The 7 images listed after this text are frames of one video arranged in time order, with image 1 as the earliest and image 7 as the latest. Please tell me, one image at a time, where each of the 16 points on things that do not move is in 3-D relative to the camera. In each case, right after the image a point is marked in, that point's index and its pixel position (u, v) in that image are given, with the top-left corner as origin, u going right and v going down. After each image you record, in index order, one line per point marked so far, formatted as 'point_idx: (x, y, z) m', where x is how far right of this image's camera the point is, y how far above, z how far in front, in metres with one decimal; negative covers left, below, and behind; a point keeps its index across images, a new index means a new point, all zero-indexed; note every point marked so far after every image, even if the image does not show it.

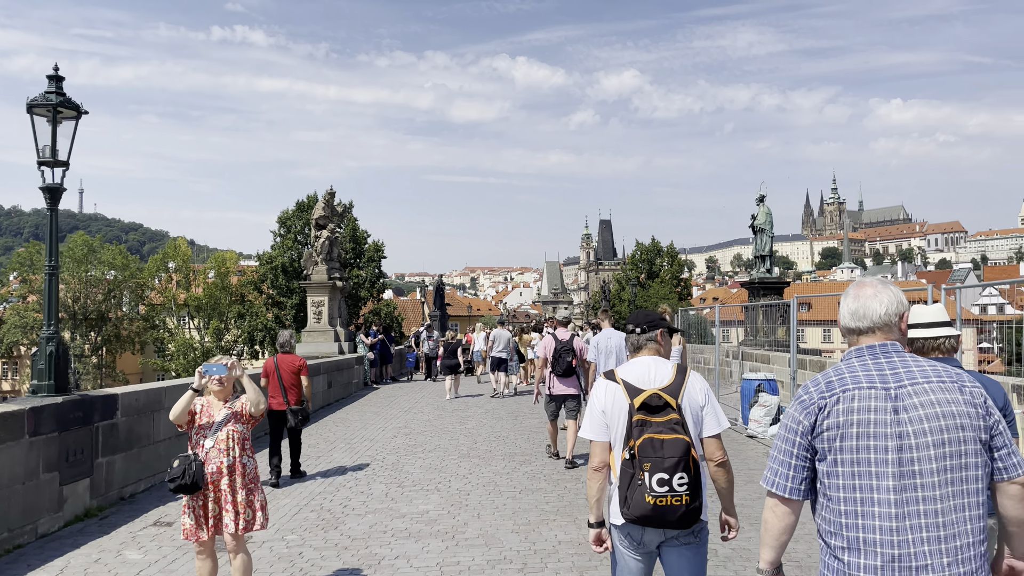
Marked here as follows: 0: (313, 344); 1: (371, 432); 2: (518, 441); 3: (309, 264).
0: (-4.8, -1.4, +18.9) m
1: (-2.1, -2.2, +11.7) m
2: (+0.1, -2.0, +10.3) m
3: (-5.1, +0.6, +19.4) m
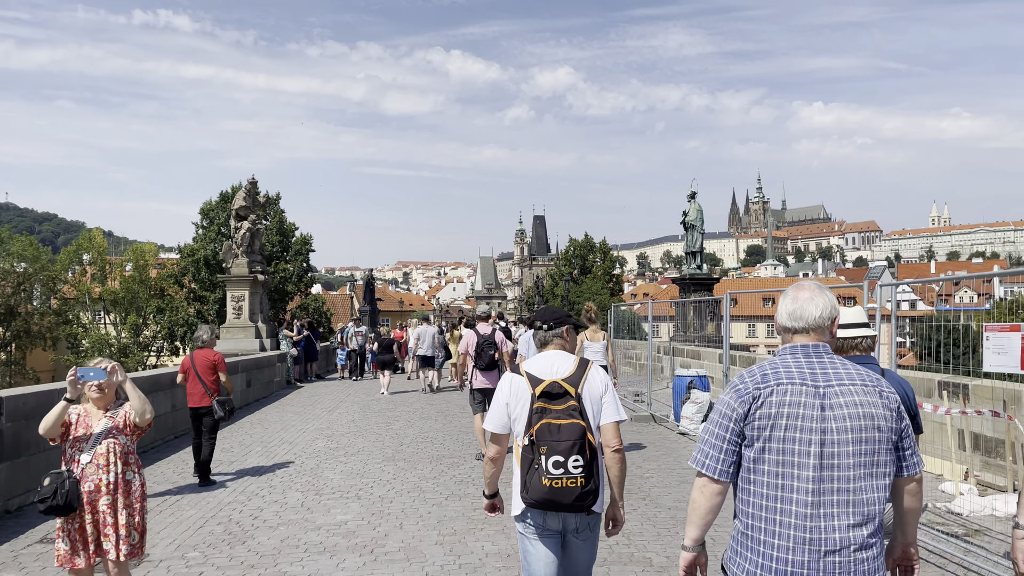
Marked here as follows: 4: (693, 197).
0: (-6.5, -1.2, +18.1) m
1: (-3.1, -2.1, +11.1) m
2: (-0.8, -2.0, +9.9) m
3: (-6.7, +0.7, +18.5) m
4: (+4.6, +2.3, +19.9) m
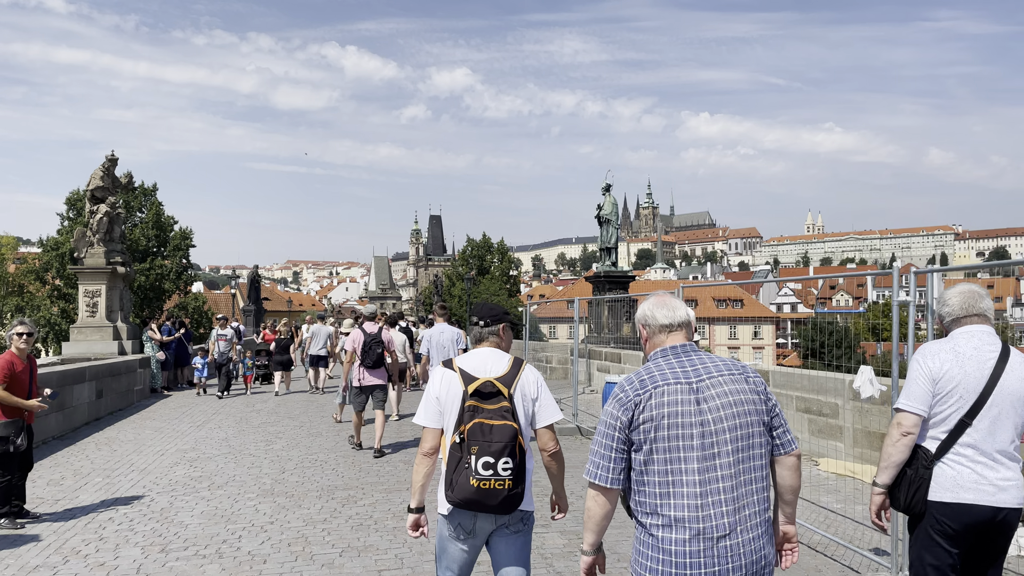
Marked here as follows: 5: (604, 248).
0: (-8.4, -1.1, +15.5) m
1: (-4.2, -2.0, +9.0) m
2: (-1.8, -1.9, +8.1) m
3: (-8.7, +0.9, +15.9) m
4: (+2.3, +2.4, +18.8) m
5: (+2.3, +1.0, +19.1) m
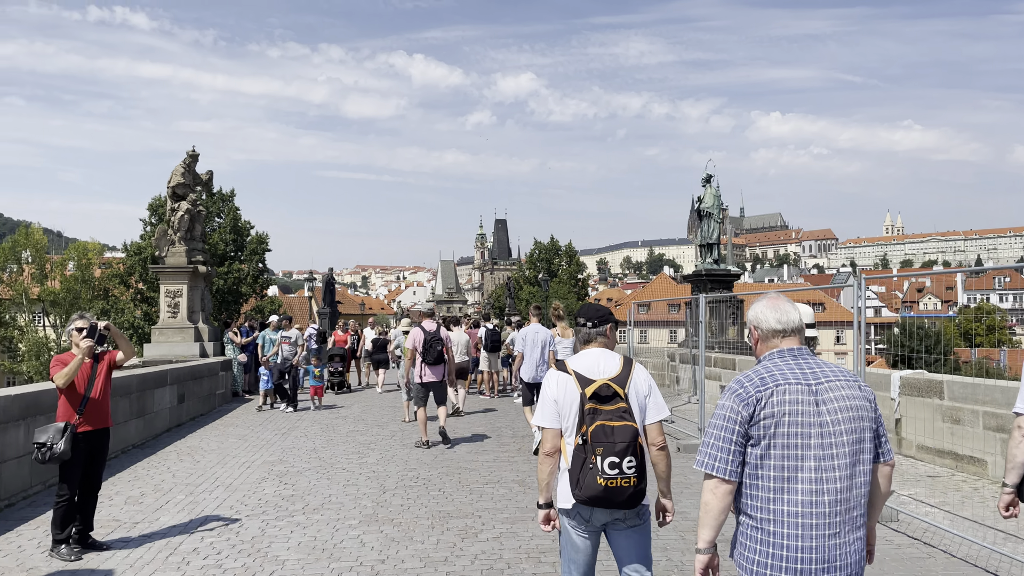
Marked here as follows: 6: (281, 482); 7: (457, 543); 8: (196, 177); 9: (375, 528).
0: (-6.6, -1.1, +15.0) m
1: (-2.9, -1.9, +8.2) m
2: (-0.6, -1.8, +7.1) m
3: (-6.9, +0.9, +15.4) m
4: (+4.4, +2.4, +17.4) m
5: (+4.4, +1.0, +17.6) m
6: (-2.2, -1.9, +7.6) m
7: (-0.4, -1.7, +5.4) m
8: (-6.5, +2.3, +16.0) m
9: (-1.0, -1.8, +5.7) m
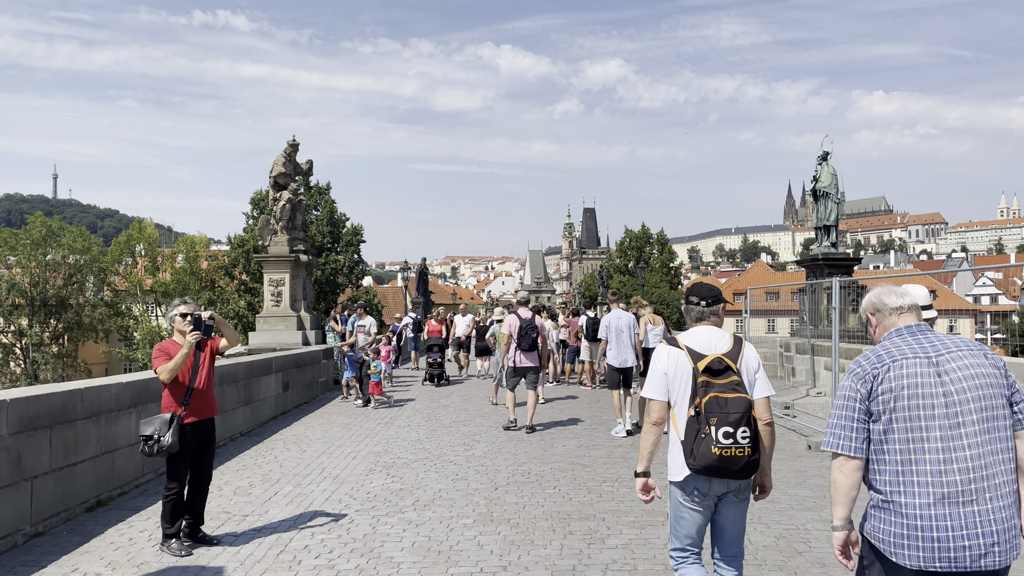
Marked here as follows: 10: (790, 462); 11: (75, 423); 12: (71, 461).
0: (-4.7, -0.9, +15.1) m
1: (-1.8, -1.8, +8.0) m
2: (+0.4, -1.7, +6.6) m
3: (-4.9, +1.1, +15.5) m
4: (+6.5, +2.7, +16.2) m
5: (+6.6, +1.3, +16.5) m
6: (-1.2, -1.7, +7.3) m
7: (+0.4, -1.6, +4.9) m
8: (-4.4, +2.5, +16.1) m
9: (-0.1, -1.6, +5.3) m
10: (+2.8, -1.7, +7.8) m
11: (-3.3, -1.0, +5.9) m
12: (-3.3, -1.3, +5.8) m
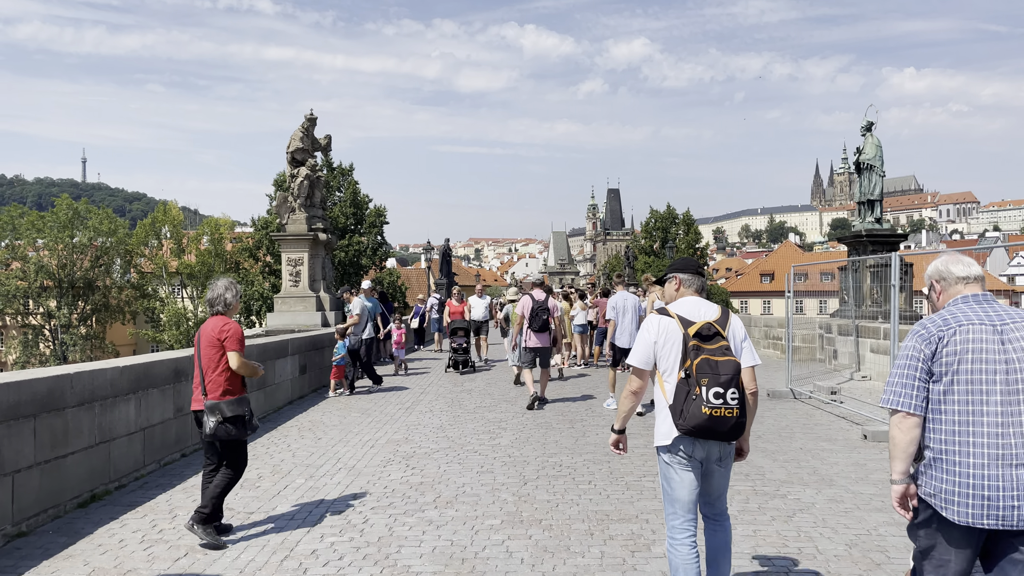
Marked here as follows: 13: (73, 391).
0: (-4.2, -0.5, +14.6) m
1: (-1.5, -1.5, +7.4) m
2: (+0.7, -1.5, +6.0) m
3: (-4.4, +1.5, +15.0) m
4: (+7.0, +3.1, +15.3) m
5: (+7.1, +1.7, +15.6) m
6: (-0.9, -1.5, +6.8) m
7: (+0.6, -1.5, +4.3) m
8: (-3.9, +2.9, +15.5) m
9: (+0.1, -1.5, +4.7) m
10: (+3.0, -1.5, +7.1) m
11: (-3.1, -0.8, +5.4) m
12: (-3.1, -1.1, +5.3) m
13: (-3.1, -0.7, +5.5) m
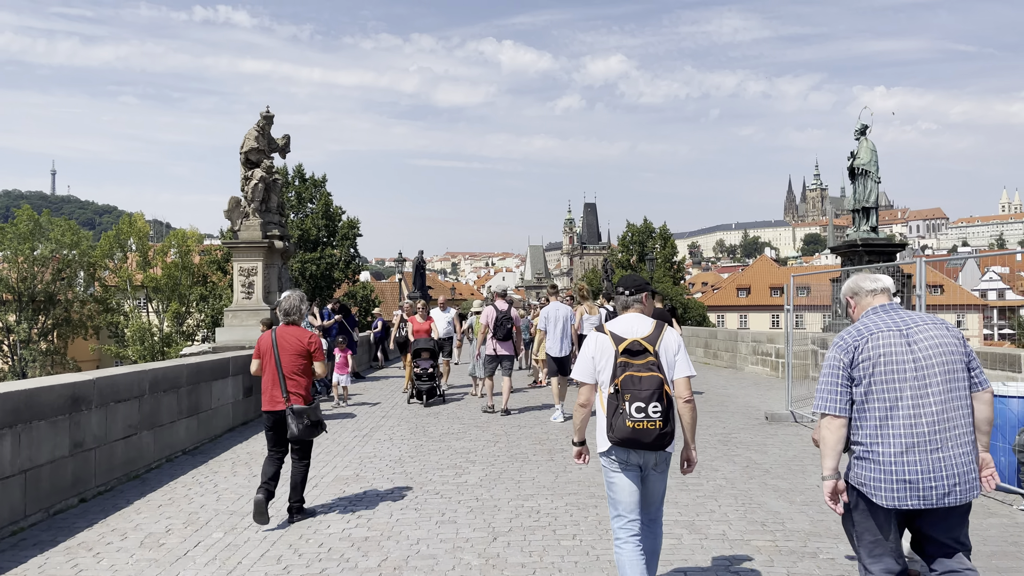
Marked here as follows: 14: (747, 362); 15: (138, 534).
0: (-4.6, -0.7, +13.4) m
1: (-1.8, -1.6, +6.3) m
2: (+0.5, -1.5, +4.9) m
3: (-4.9, +1.3, +13.8) m
4: (+6.5, +2.9, +14.5) m
5: (+6.6, +1.5, +14.8) m
6: (-1.1, -1.6, +5.6) m
7: (+0.5, -1.5, +3.2) m
8: (-4.4, +2.7, +14.4) m
9: (-0.1, -1.5, +3.6) m
10: (+2.8, -1.6, +6.1) m
11: (-3.3, -0.9, +4.1) m
12: (-3.3, -1.2, +4.1) m
13: (-3.3, -0.8, +4.2) m
14: (+5.4, -1.7, +18.0) m
15: (-2.5, -1.6, +5.1) m
